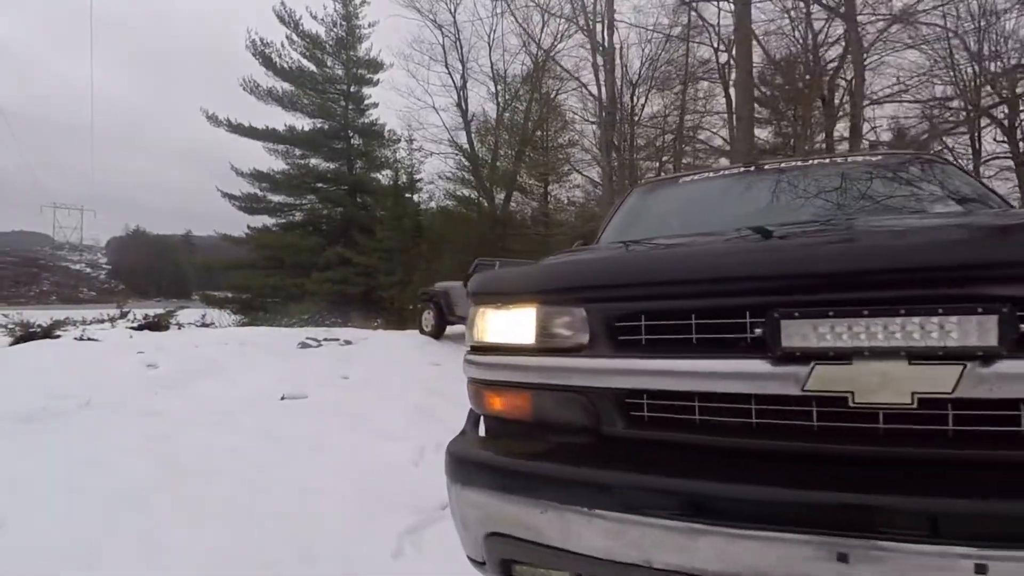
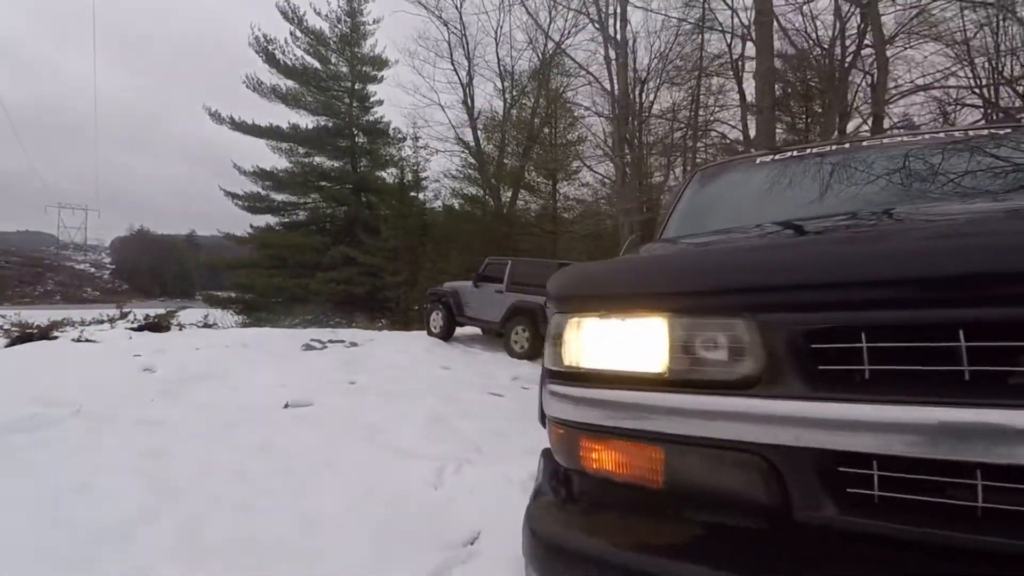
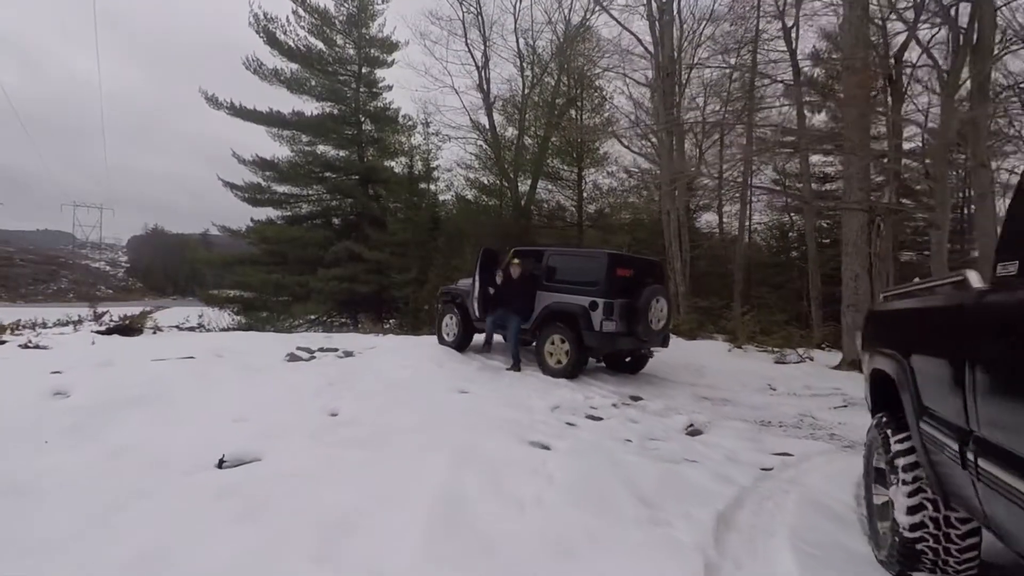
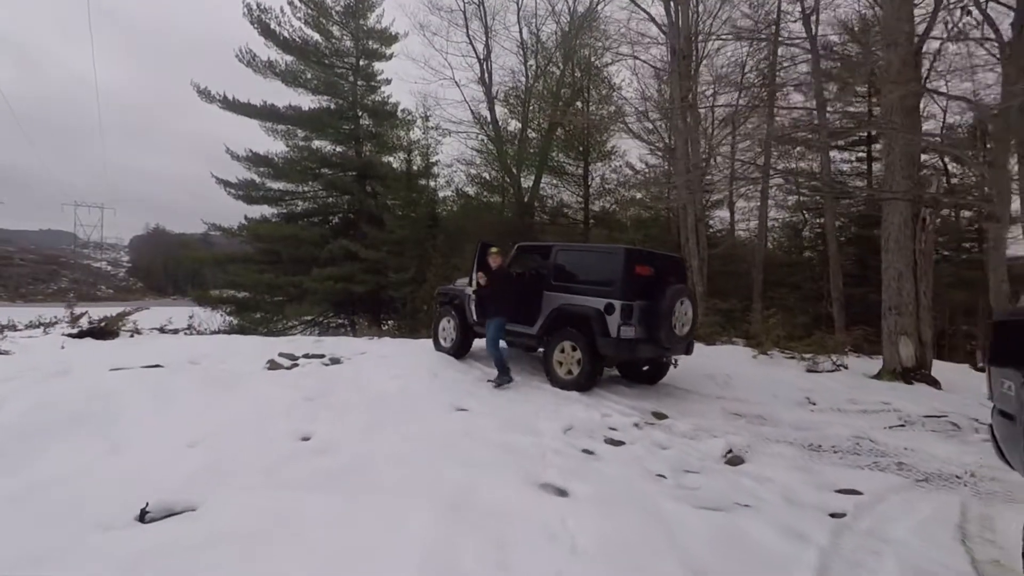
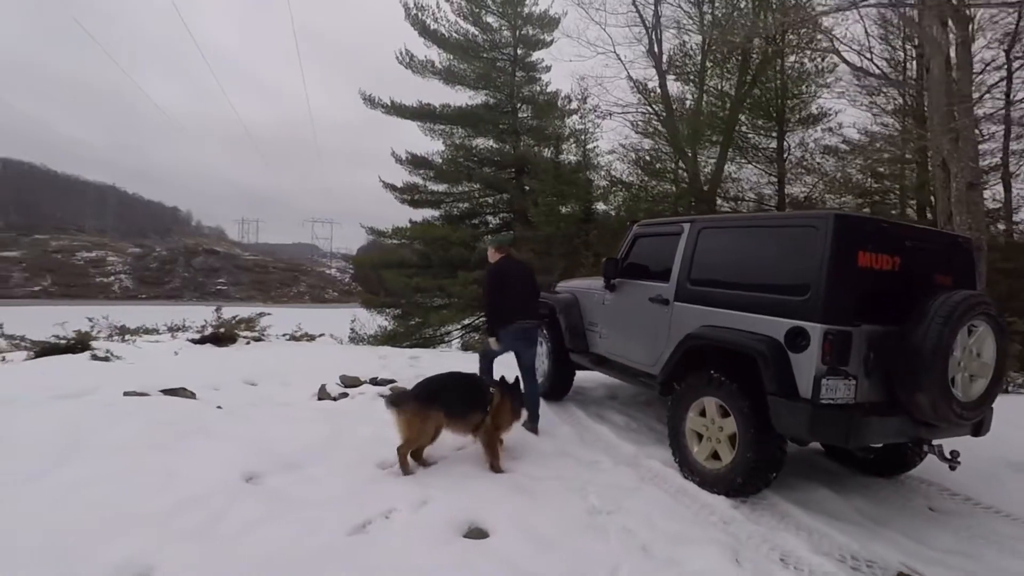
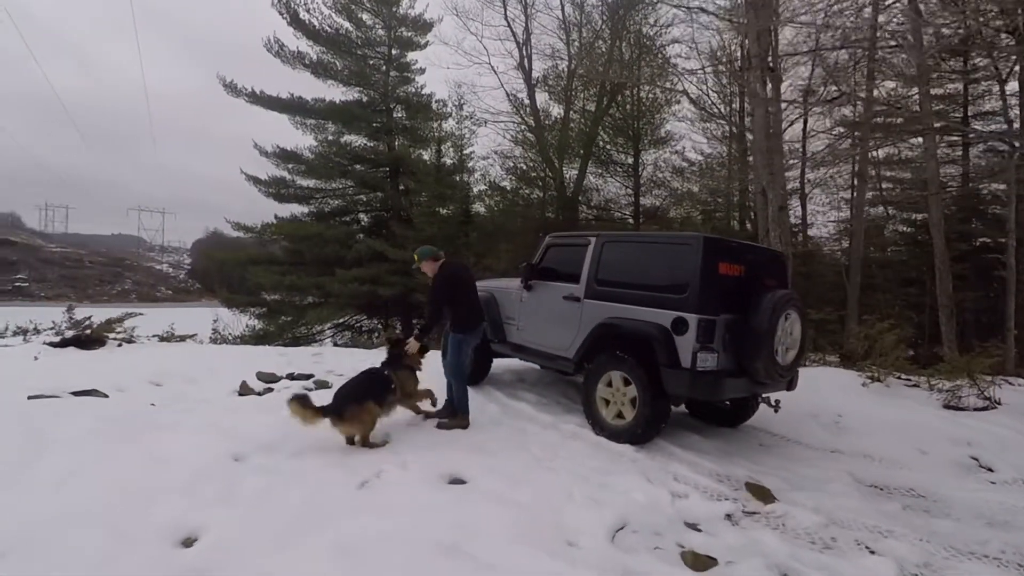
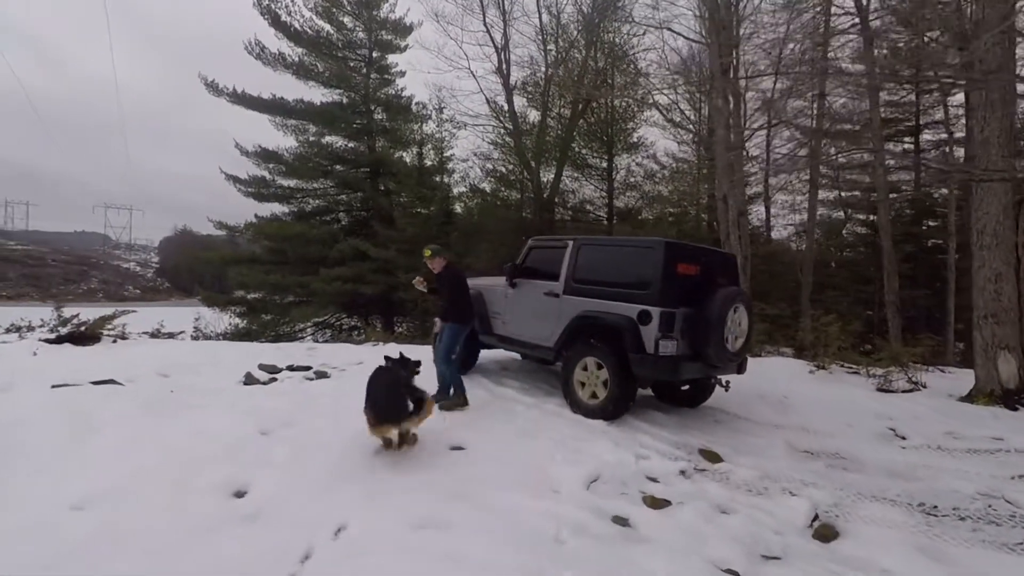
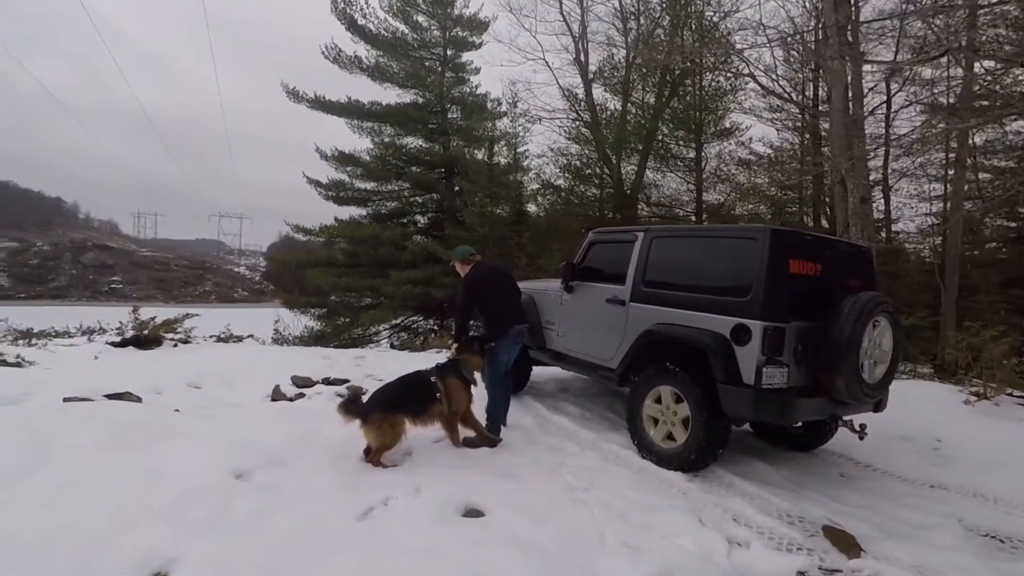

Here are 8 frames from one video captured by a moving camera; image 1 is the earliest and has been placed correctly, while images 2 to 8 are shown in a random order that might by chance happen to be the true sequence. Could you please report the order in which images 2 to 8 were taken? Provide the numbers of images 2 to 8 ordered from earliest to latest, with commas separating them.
2, 3, 4, 7, 6, 8, 5
